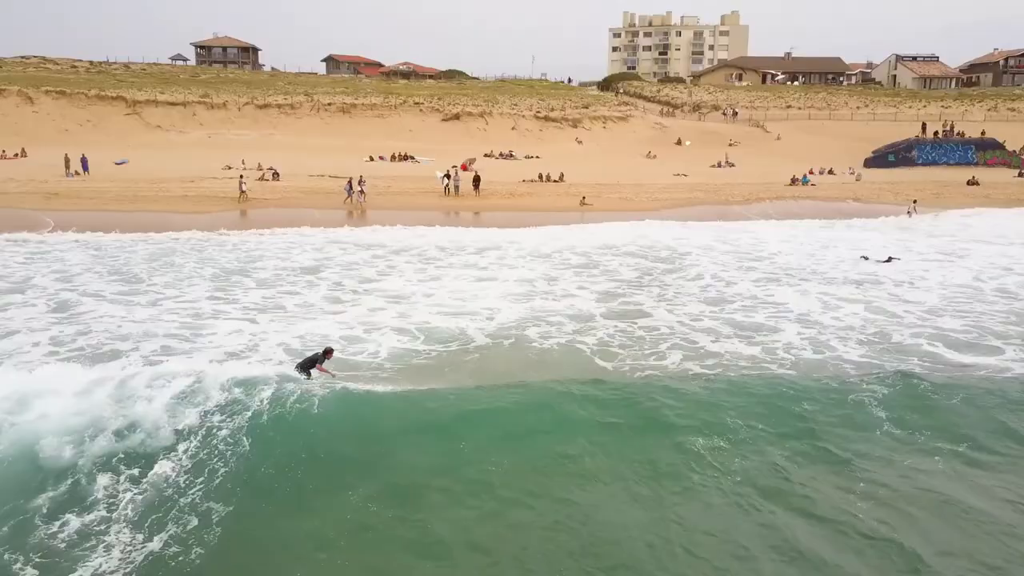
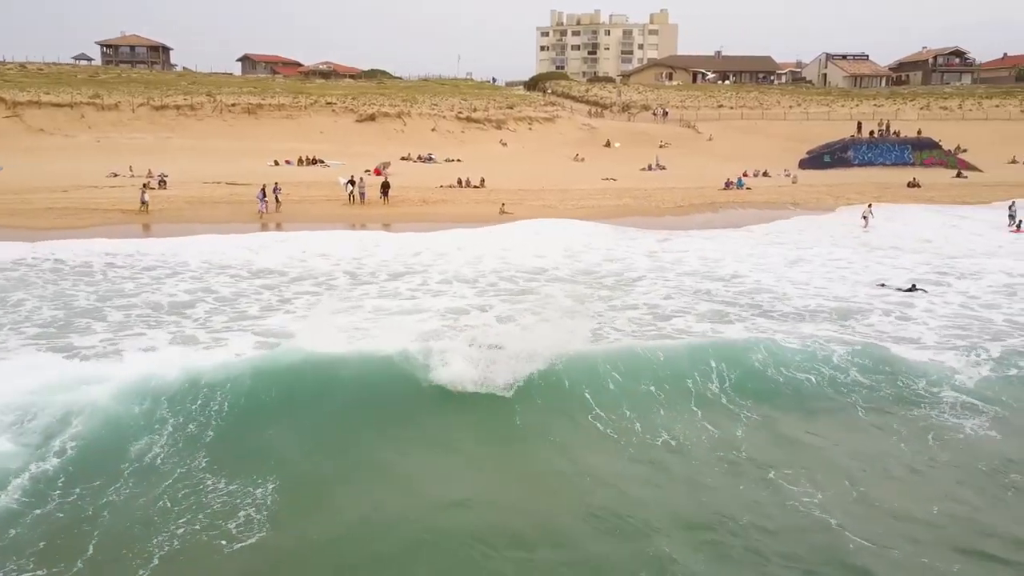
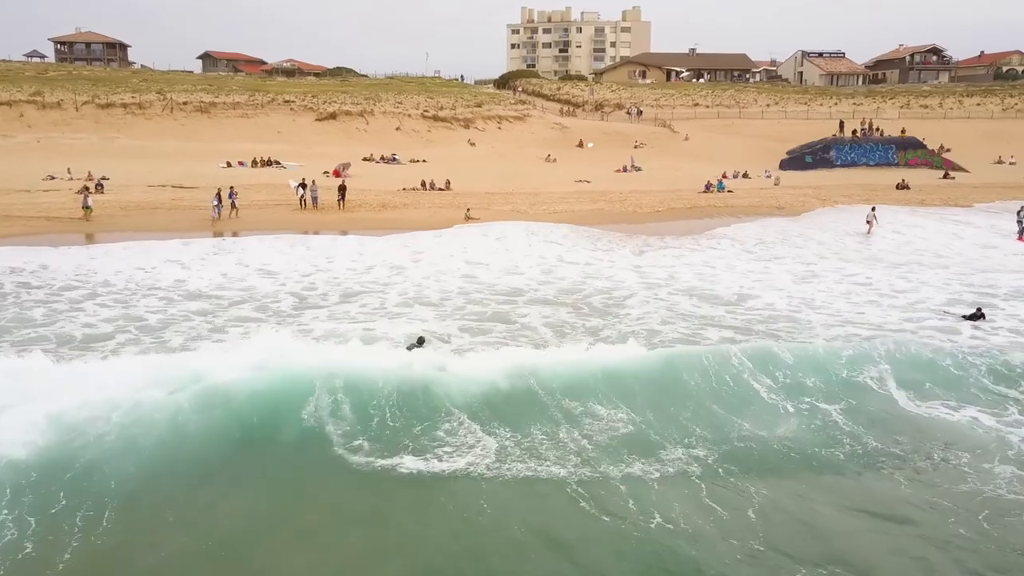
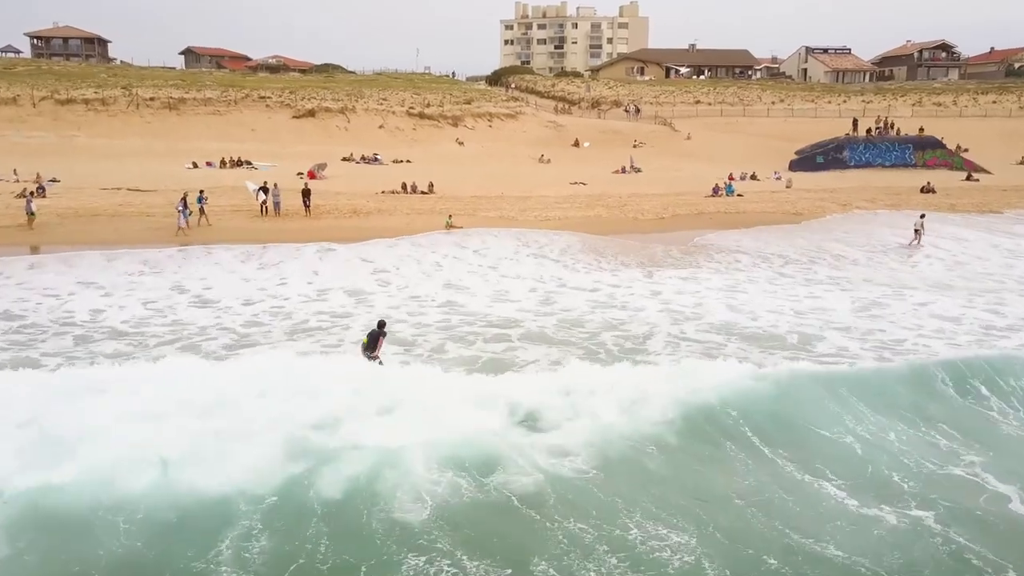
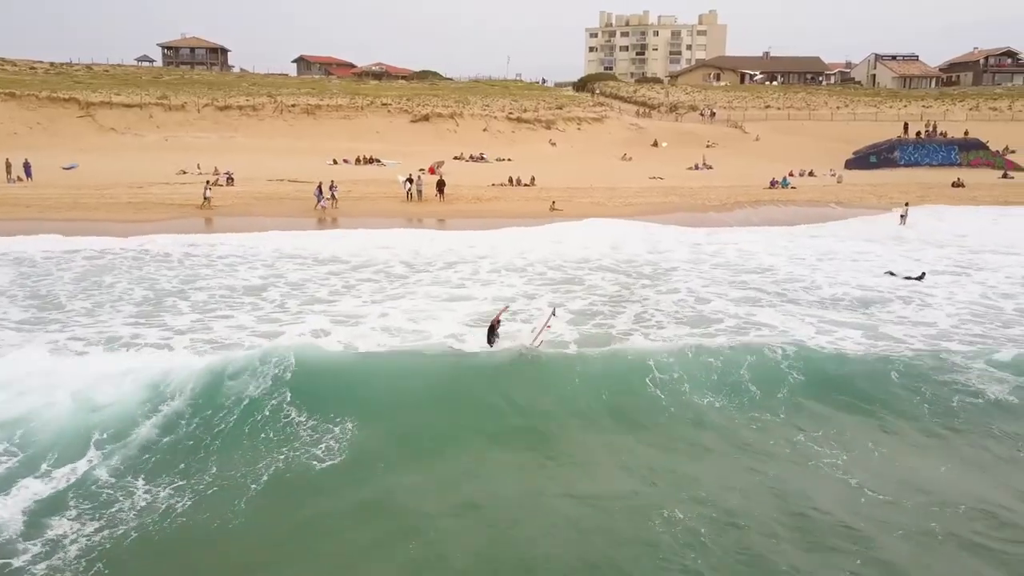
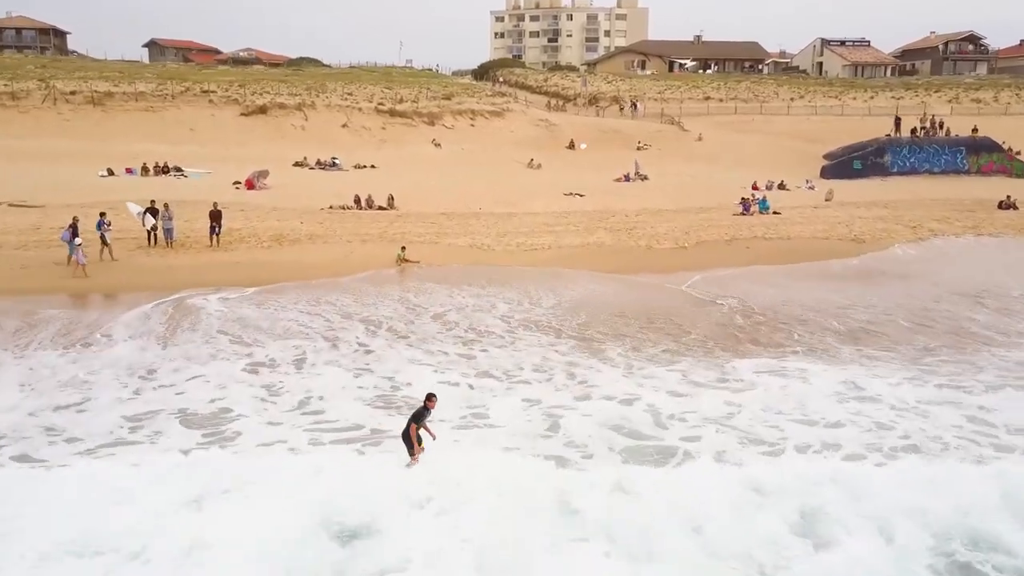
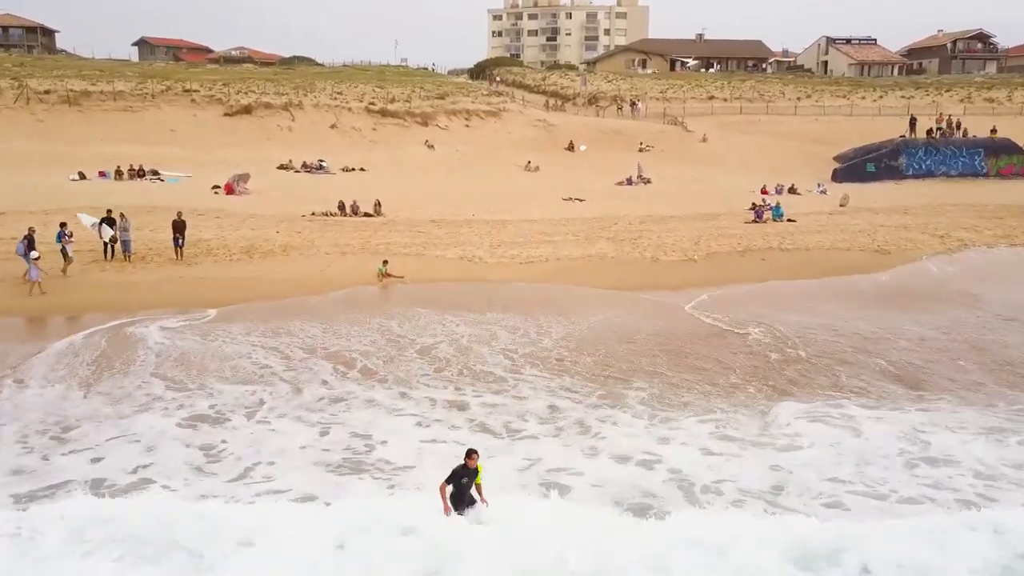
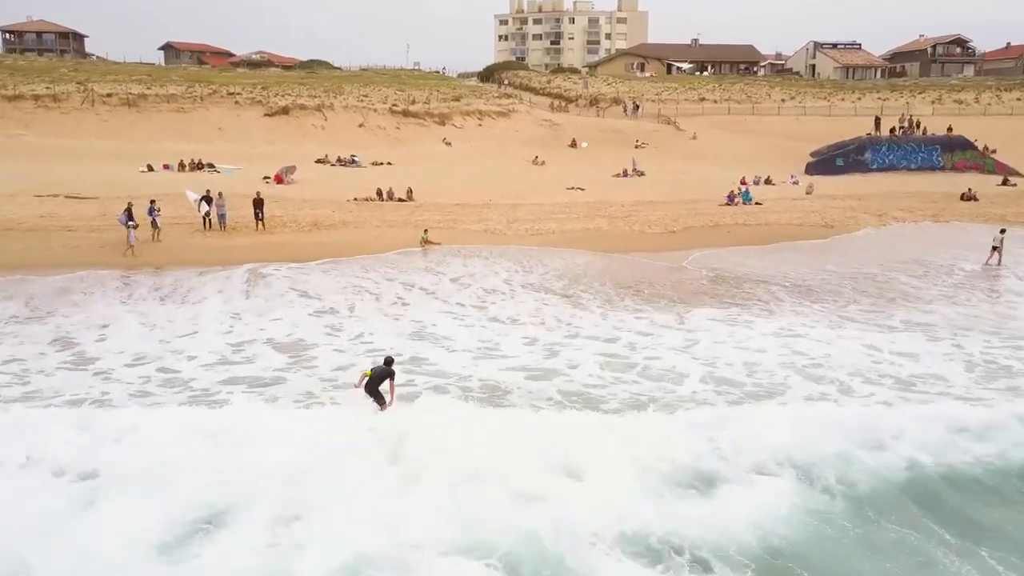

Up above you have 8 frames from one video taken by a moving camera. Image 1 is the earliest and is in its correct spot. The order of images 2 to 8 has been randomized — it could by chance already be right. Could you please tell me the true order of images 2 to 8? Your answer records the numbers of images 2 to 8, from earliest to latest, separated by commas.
5, 2, 3, 4, 8, 6, 7
